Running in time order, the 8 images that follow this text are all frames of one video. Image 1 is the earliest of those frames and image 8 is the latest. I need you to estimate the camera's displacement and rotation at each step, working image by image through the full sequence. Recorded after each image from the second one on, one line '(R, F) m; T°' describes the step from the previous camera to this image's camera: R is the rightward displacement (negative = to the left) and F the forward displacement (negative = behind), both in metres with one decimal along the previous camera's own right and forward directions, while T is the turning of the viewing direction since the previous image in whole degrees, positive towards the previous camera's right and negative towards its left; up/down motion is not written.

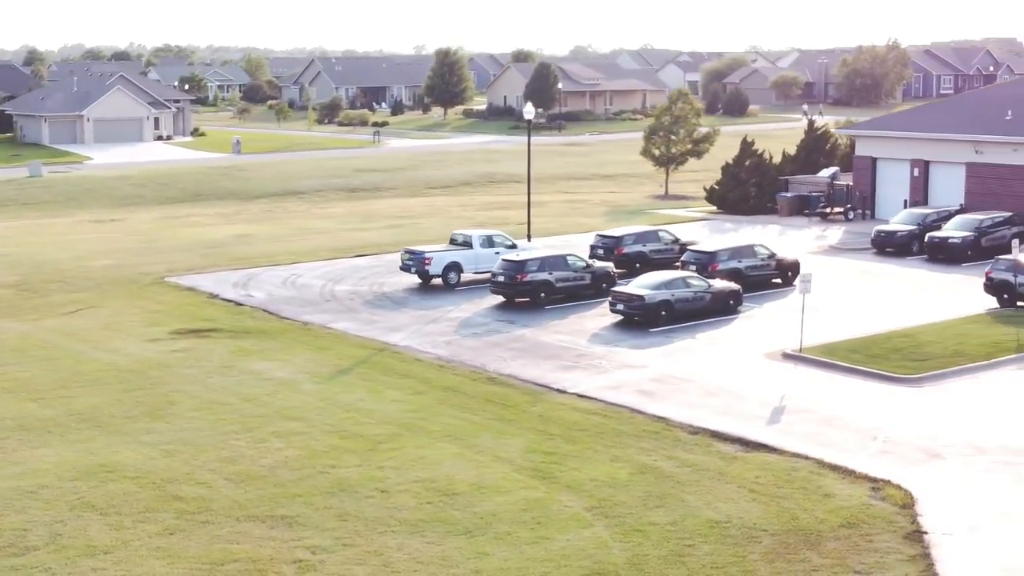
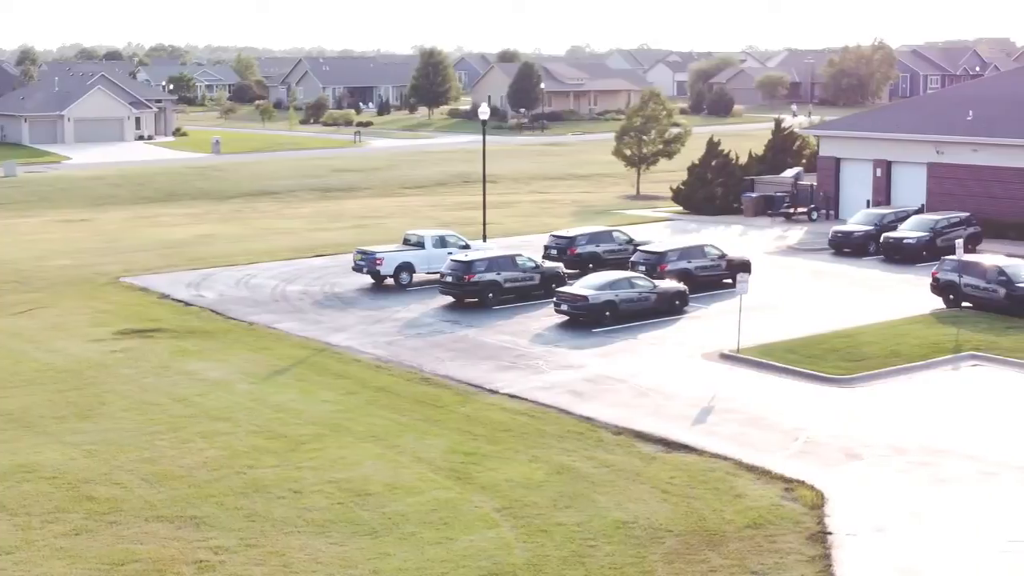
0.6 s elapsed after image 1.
(+1.0, 0.0) m; 0°
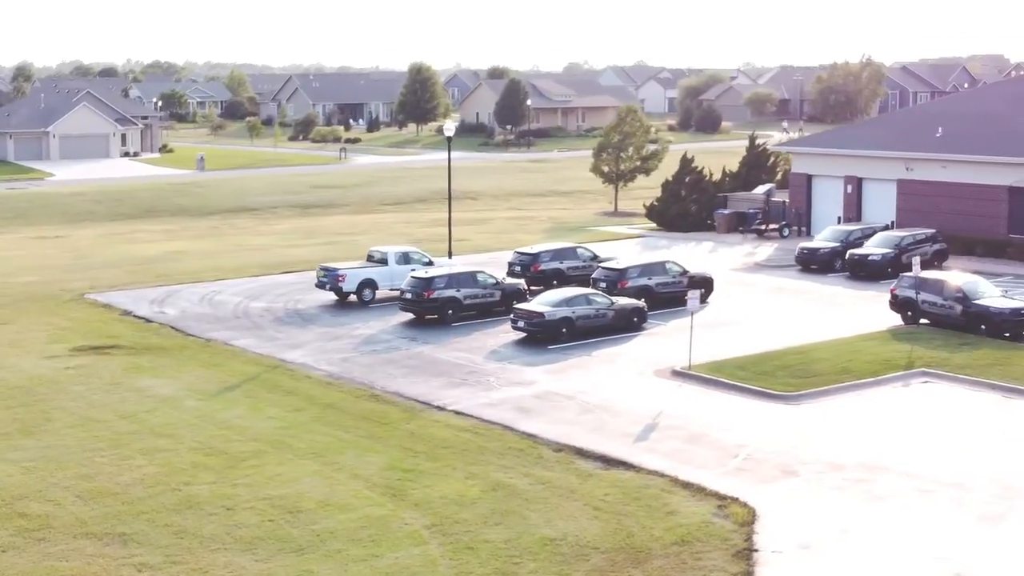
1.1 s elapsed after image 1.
(+0.7, 0.0) m; 0°
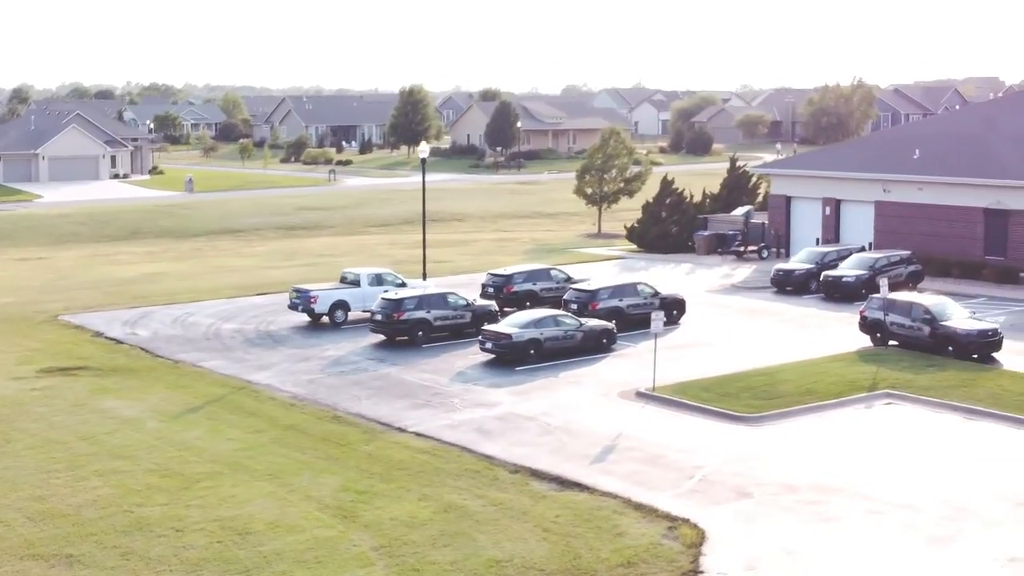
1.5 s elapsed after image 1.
(+0.6, 0.0) m; 0°
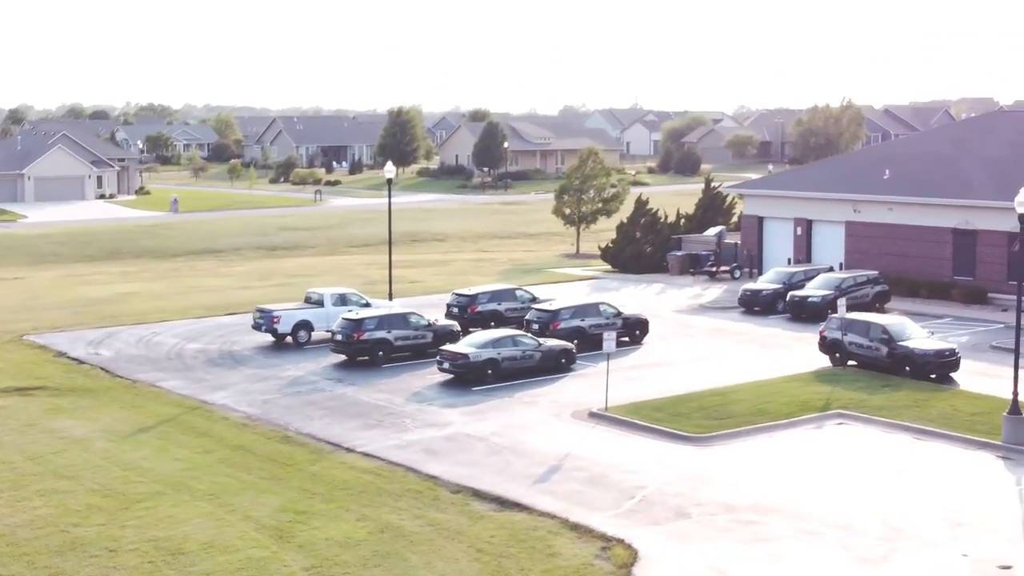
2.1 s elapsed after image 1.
(+0.7, 0.0) m; 0°
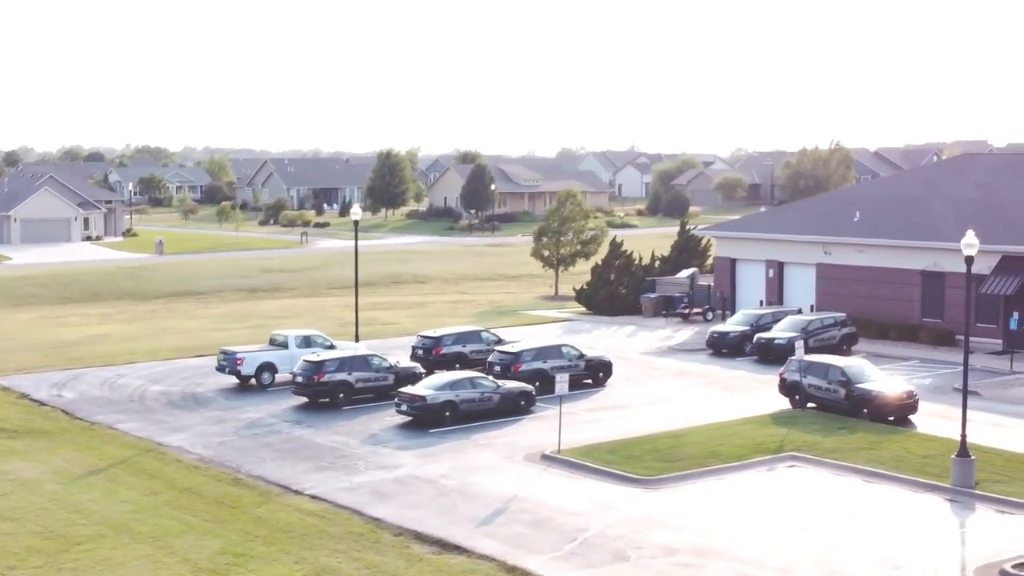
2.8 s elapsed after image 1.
(+0.7, 0.0) m; 0°
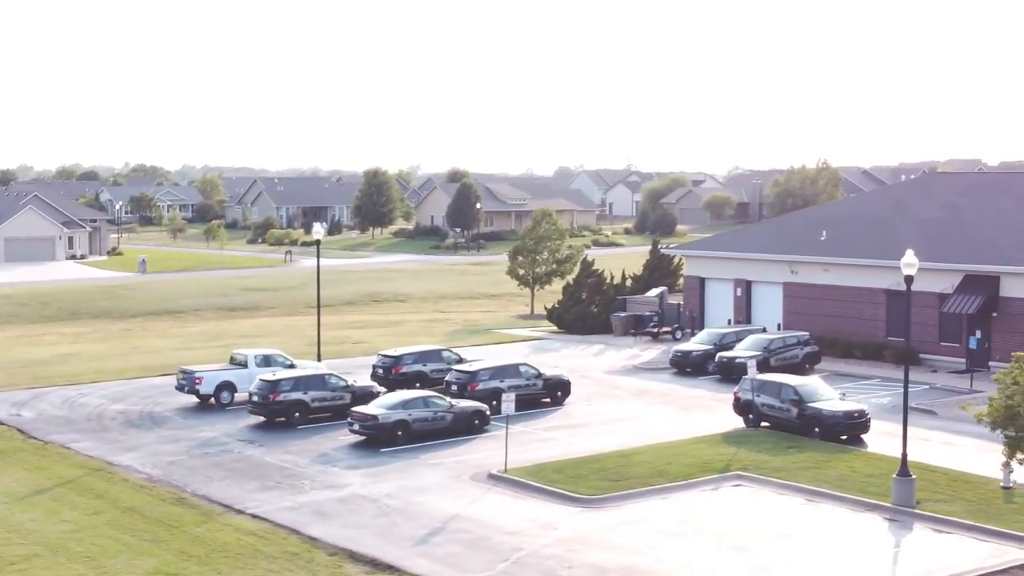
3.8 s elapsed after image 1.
(+0.8, 0.0) m; 0°
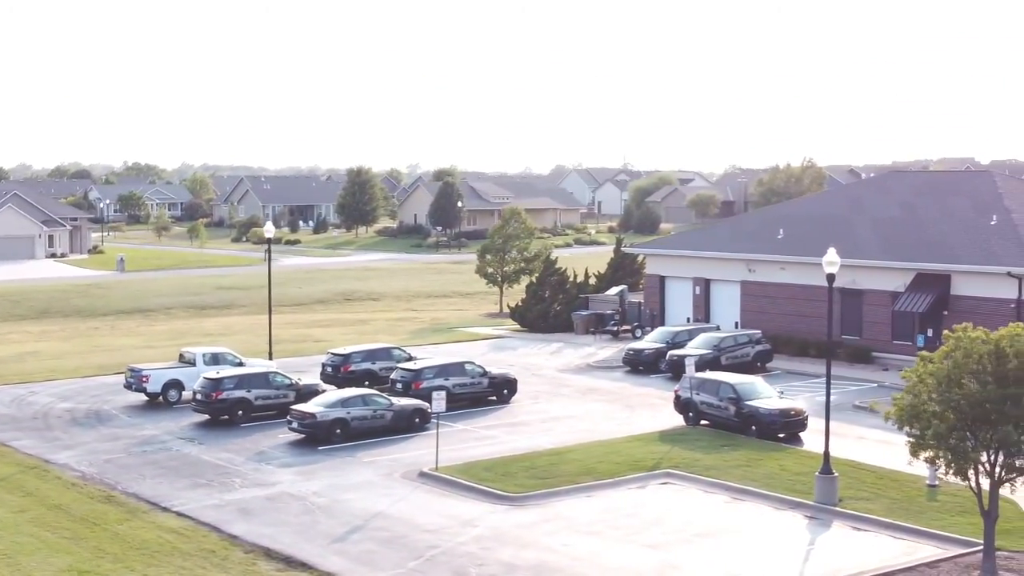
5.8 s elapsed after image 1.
(+1.1, -0.1) m; 0°
